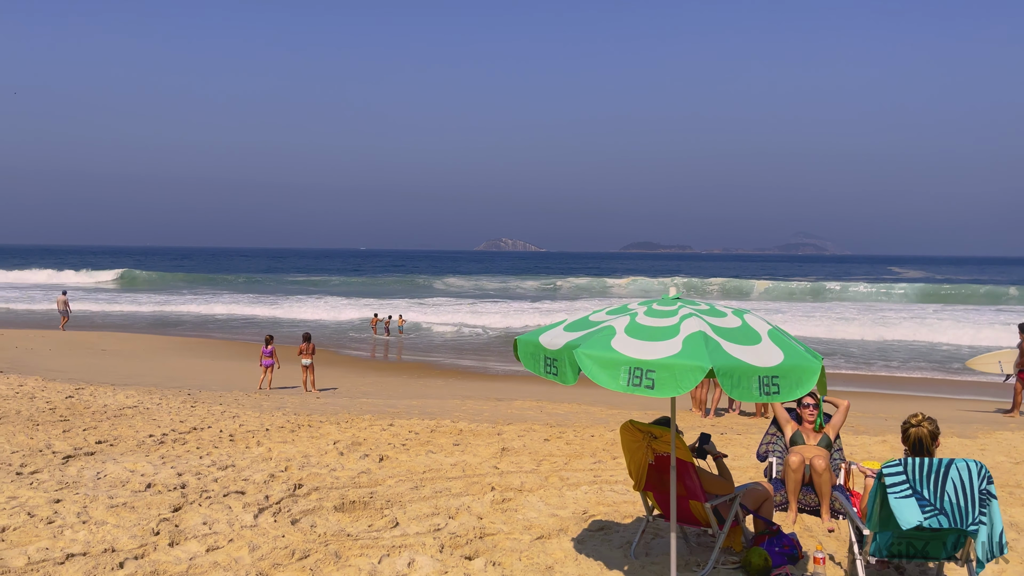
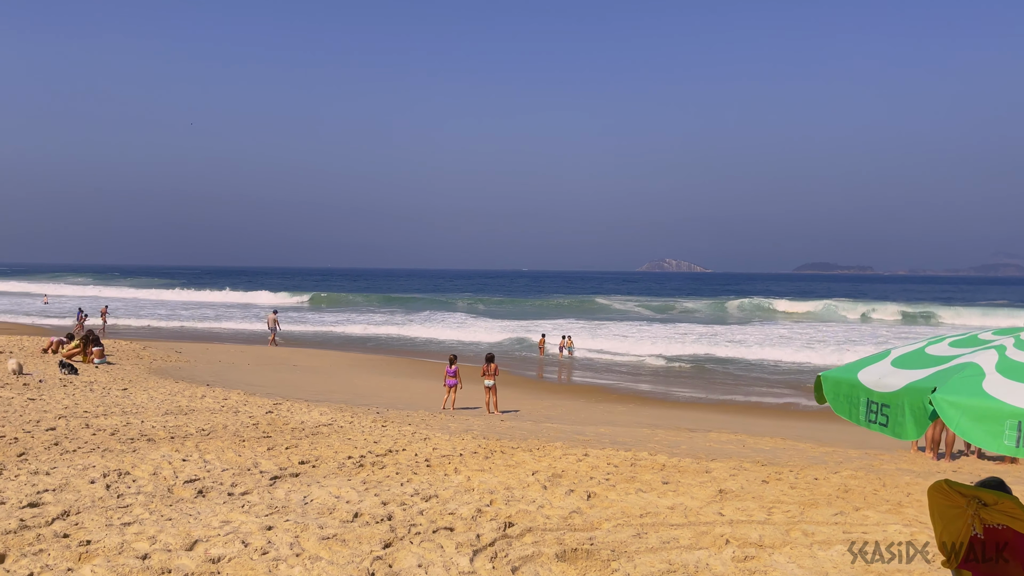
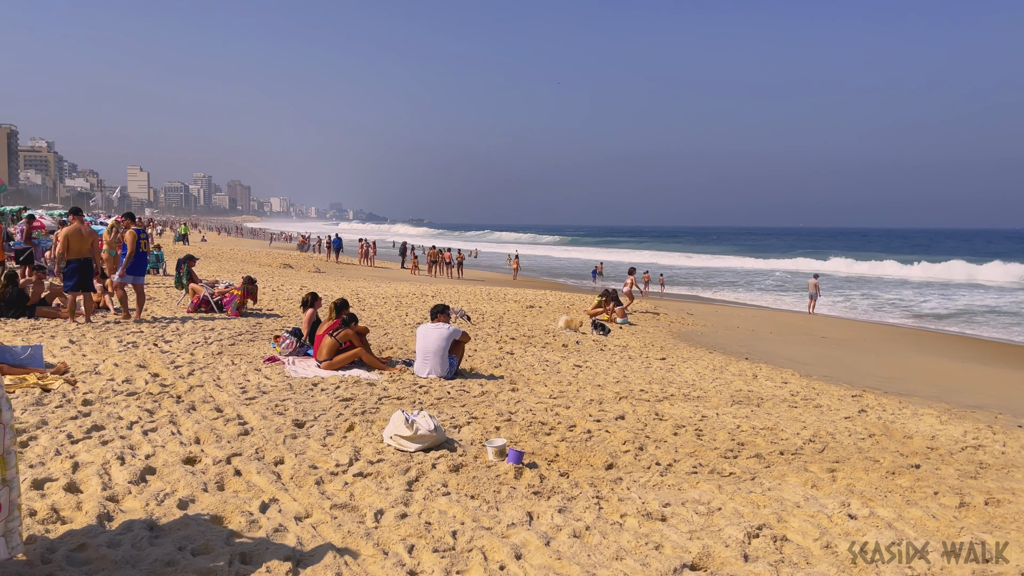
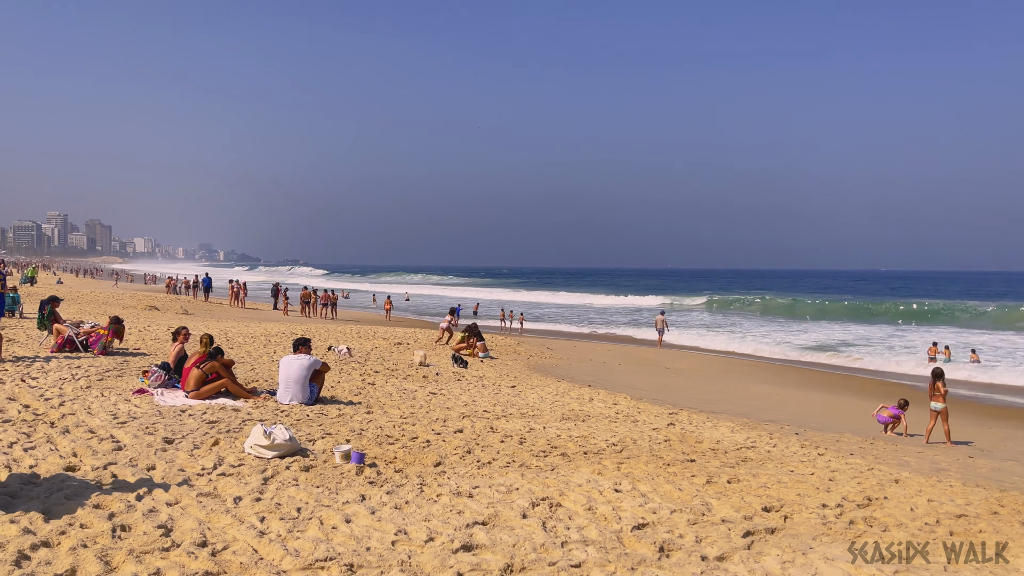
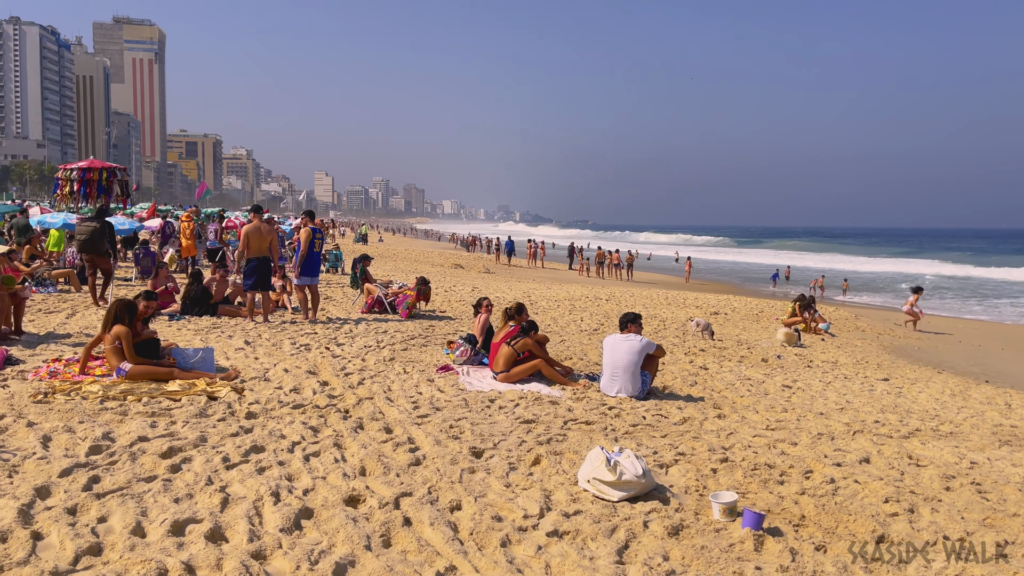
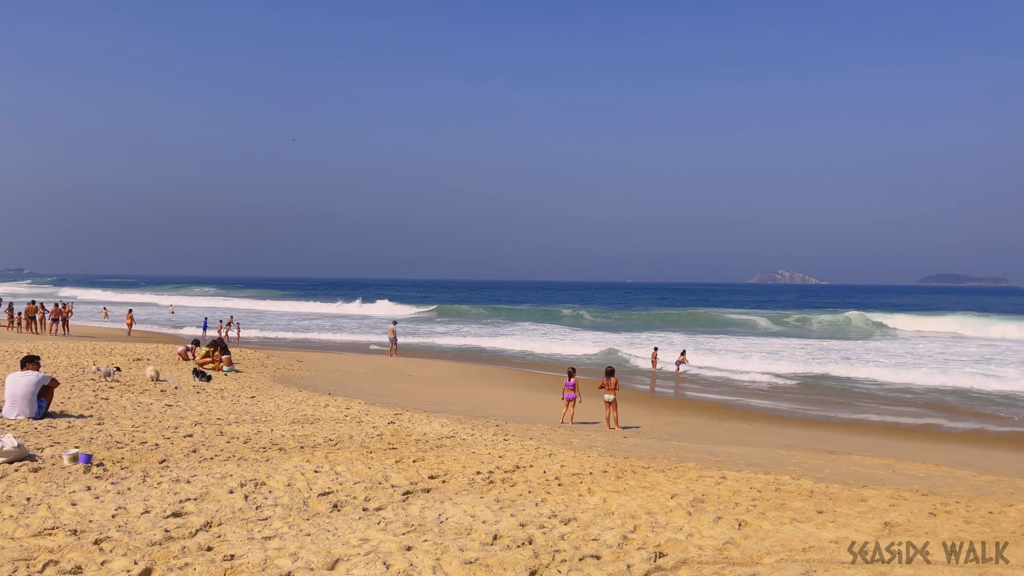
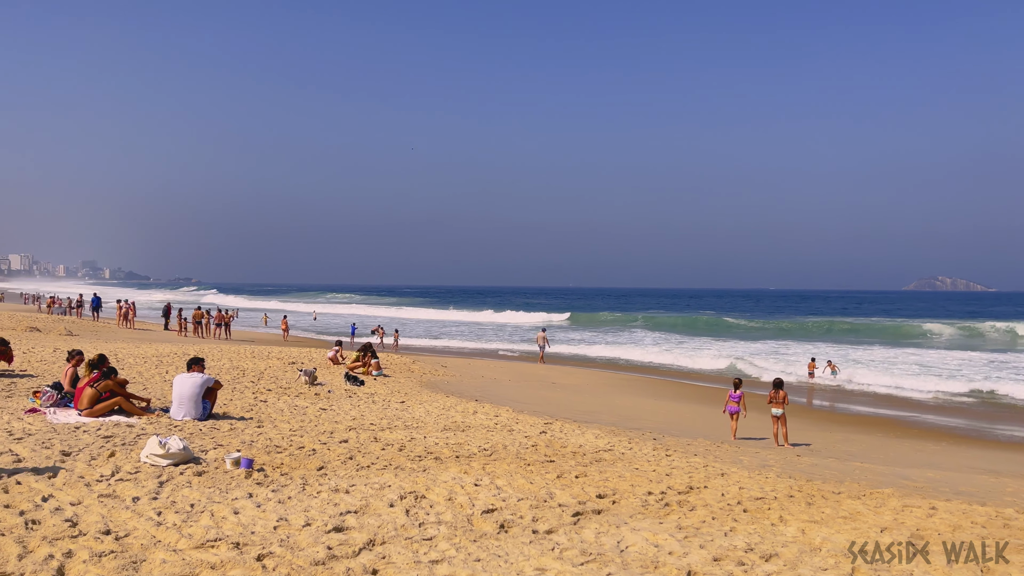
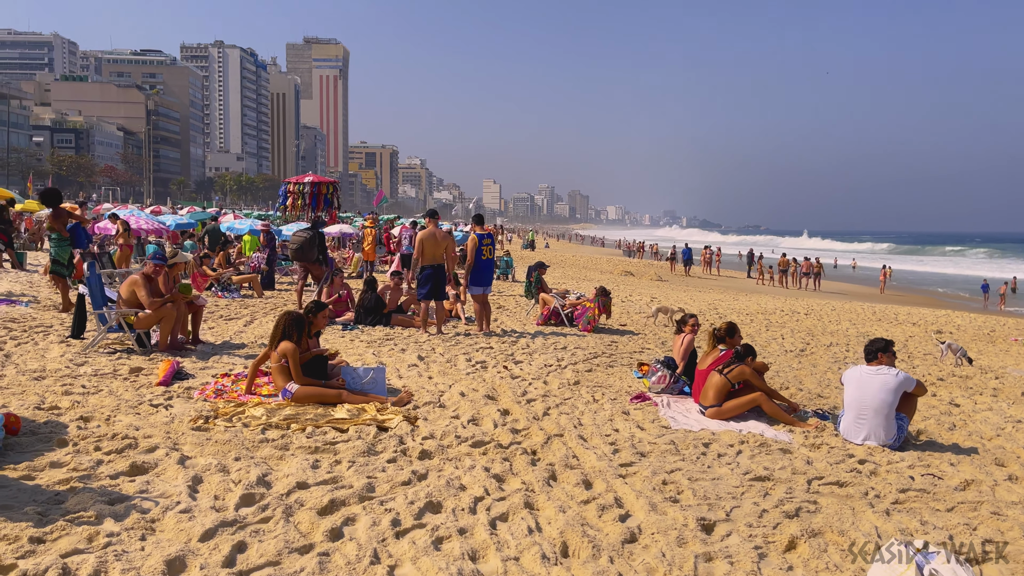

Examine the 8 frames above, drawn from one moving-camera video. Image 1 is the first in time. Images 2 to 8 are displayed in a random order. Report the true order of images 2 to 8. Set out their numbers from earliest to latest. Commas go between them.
2, 6, 7, 4, 3, 5, 8
